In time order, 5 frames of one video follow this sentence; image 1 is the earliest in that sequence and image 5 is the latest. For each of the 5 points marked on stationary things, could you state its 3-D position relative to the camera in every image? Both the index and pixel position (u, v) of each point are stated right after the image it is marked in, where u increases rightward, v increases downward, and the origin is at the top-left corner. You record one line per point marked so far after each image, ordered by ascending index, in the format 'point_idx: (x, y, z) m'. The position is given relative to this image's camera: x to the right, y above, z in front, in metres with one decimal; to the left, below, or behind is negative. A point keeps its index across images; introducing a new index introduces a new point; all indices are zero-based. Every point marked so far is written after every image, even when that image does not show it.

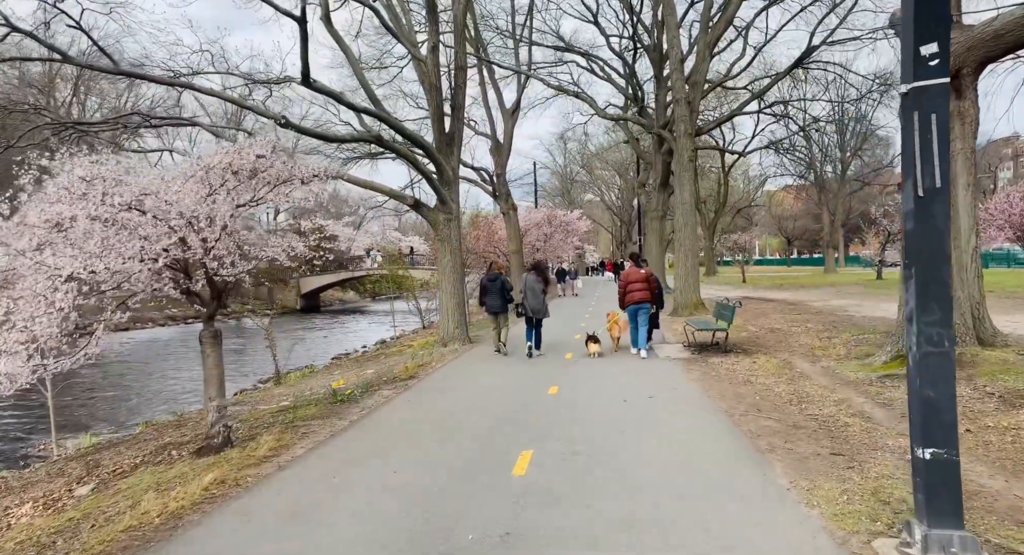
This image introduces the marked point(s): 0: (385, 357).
0: (-2.7, -1.7, +14.4) m
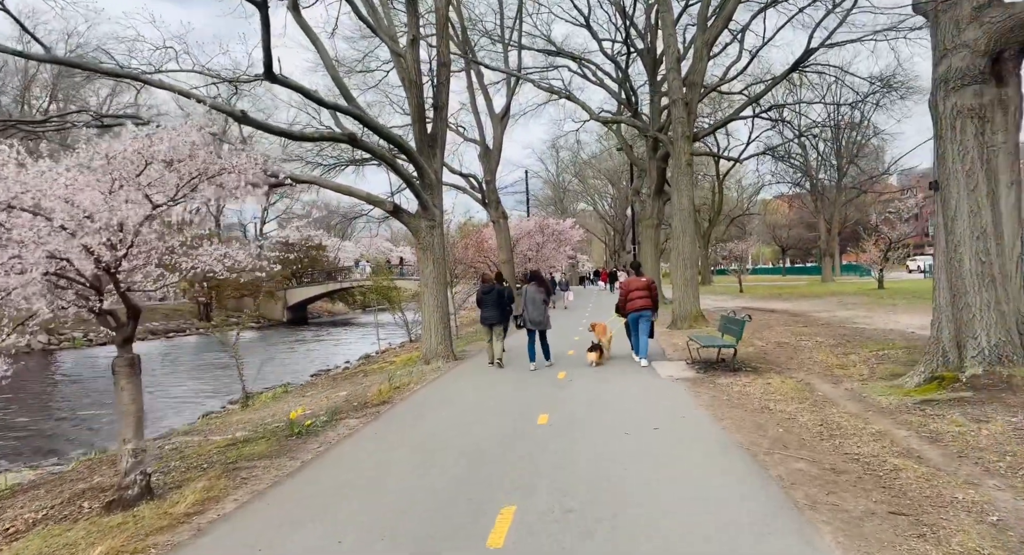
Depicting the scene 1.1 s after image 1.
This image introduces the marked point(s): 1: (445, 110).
0: (-2.9, -1.9, +13.3) m
1: (-1.3, +3.2, +12.8) m
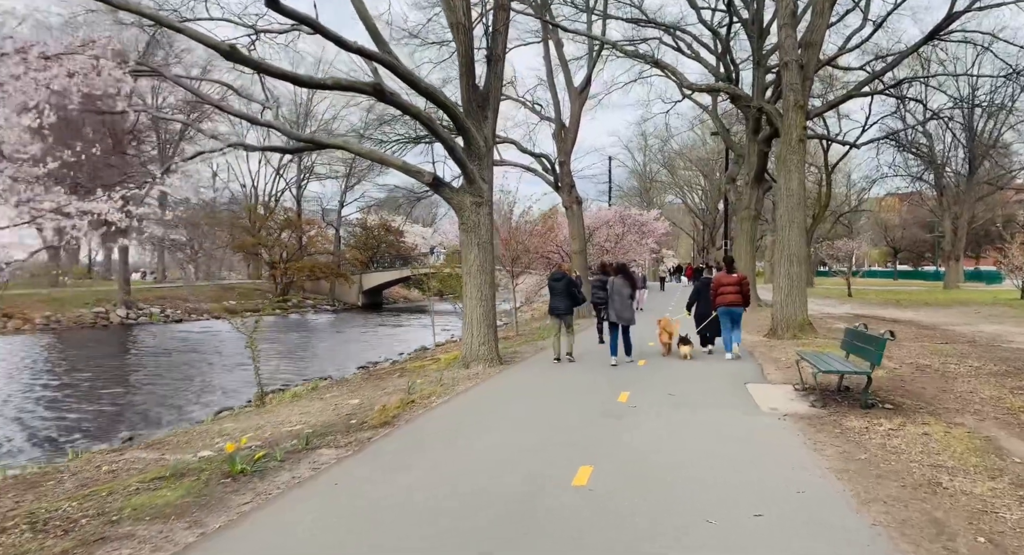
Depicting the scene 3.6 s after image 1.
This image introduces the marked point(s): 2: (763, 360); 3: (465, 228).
0: (-1.9, -1.7, +11.5) m
1: (-0.2, +3.4, +10.7) m
2: (+4.2, -1.3, +11.2) m
3: (-0.7, +0.8, +10.5) m
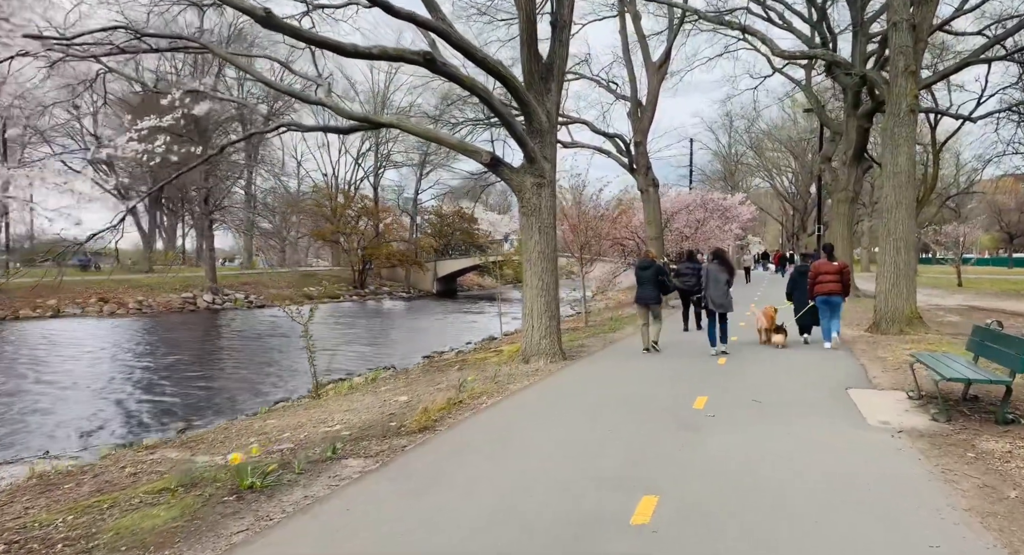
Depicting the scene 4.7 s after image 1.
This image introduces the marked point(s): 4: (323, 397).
0: (-0.9, -1.5, +10.9) m
1: (+0.8, +3.6, +9.7) m
2: (+5.2, -1.2, +9.8) m
3: (+0.2, +1.0, +9.7) m
4: (-2.7, -1.7, +9.7) m
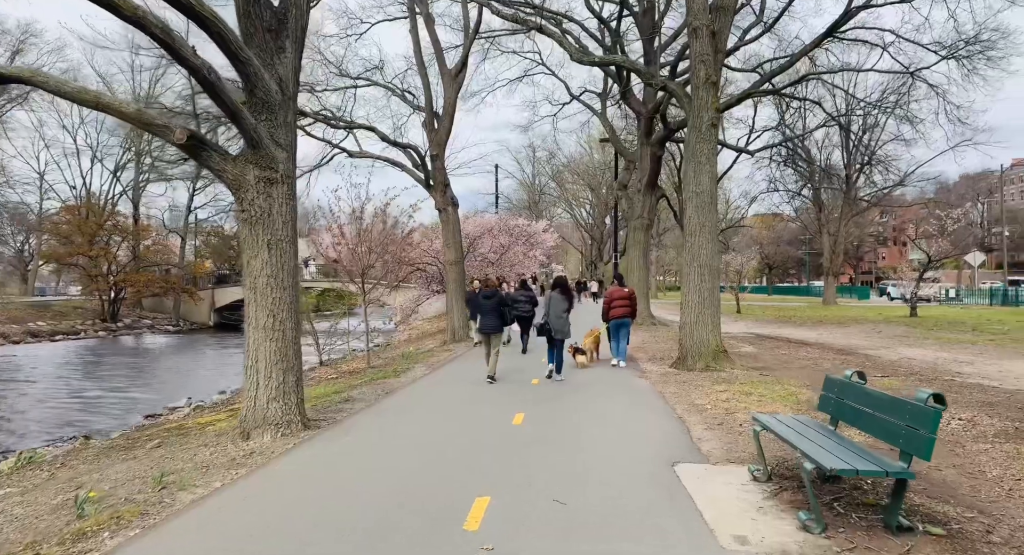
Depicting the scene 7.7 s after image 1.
0: (-4.0, -1.9, +7.5) m
1: (-2.1, +3.2, +7.1) m
2: (+2.1, -1.6, +8.2) m
3: (-2.7, +0.6, +6.8) m
4: (-5.5, -2.1, +5.9) m
